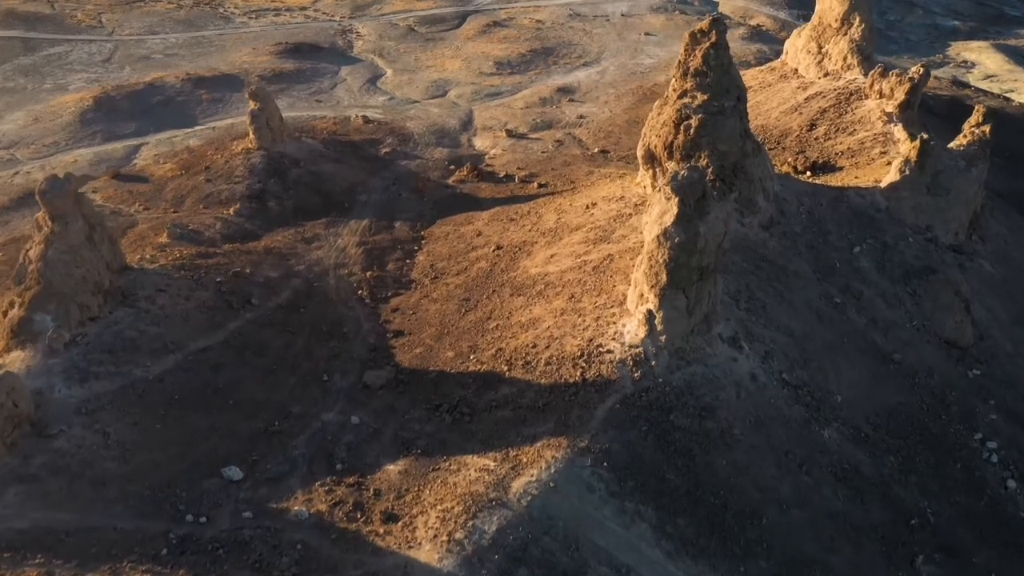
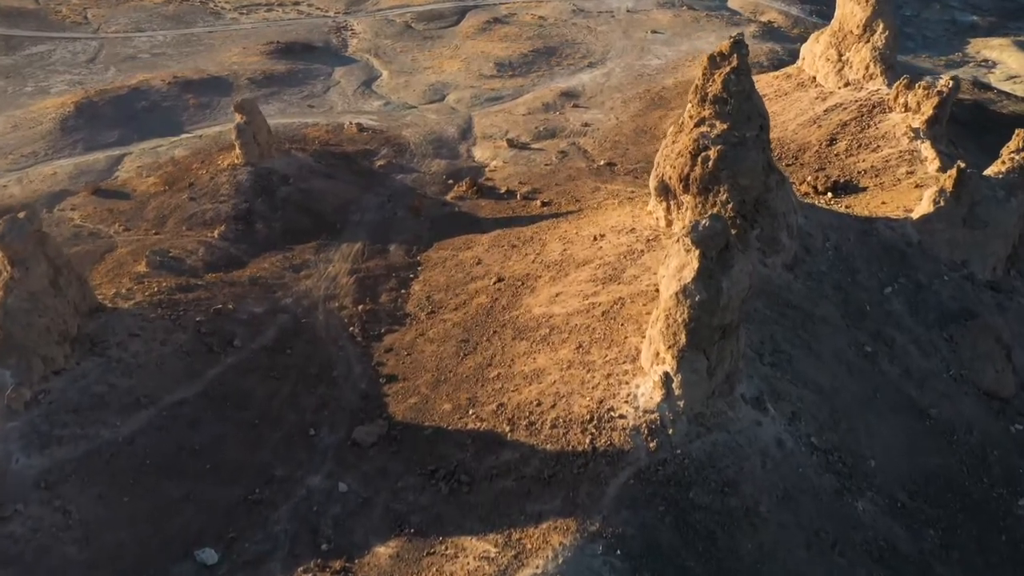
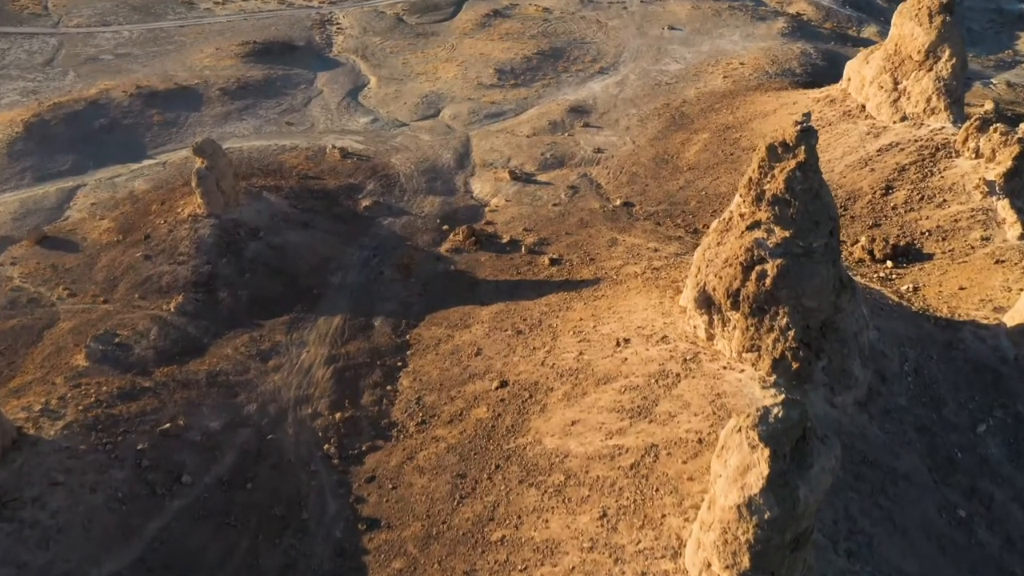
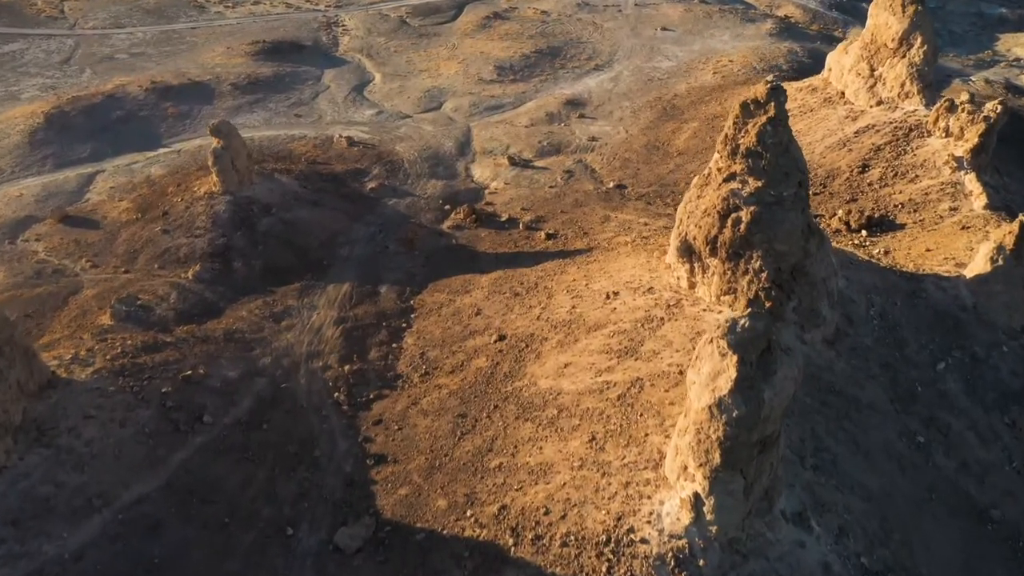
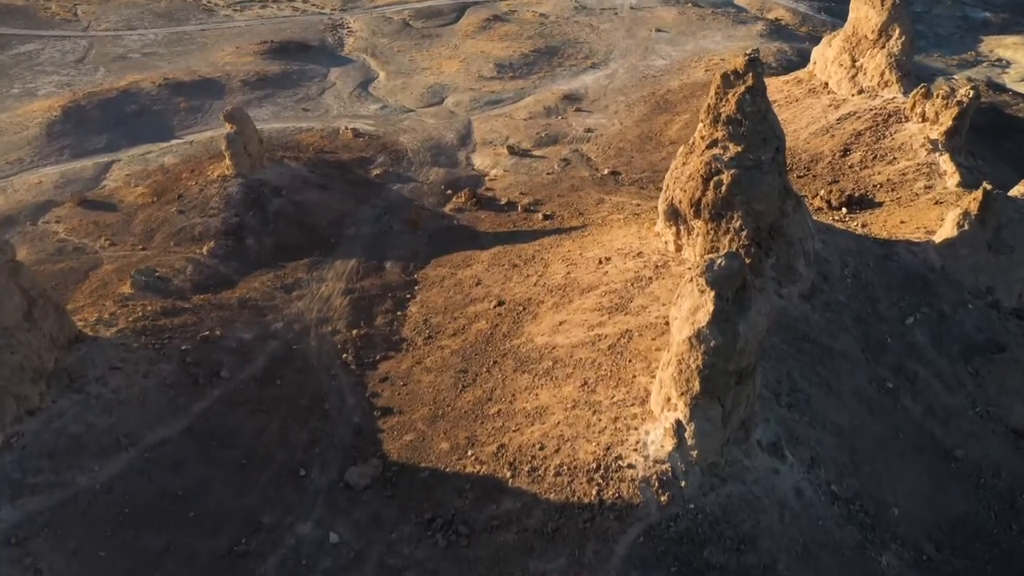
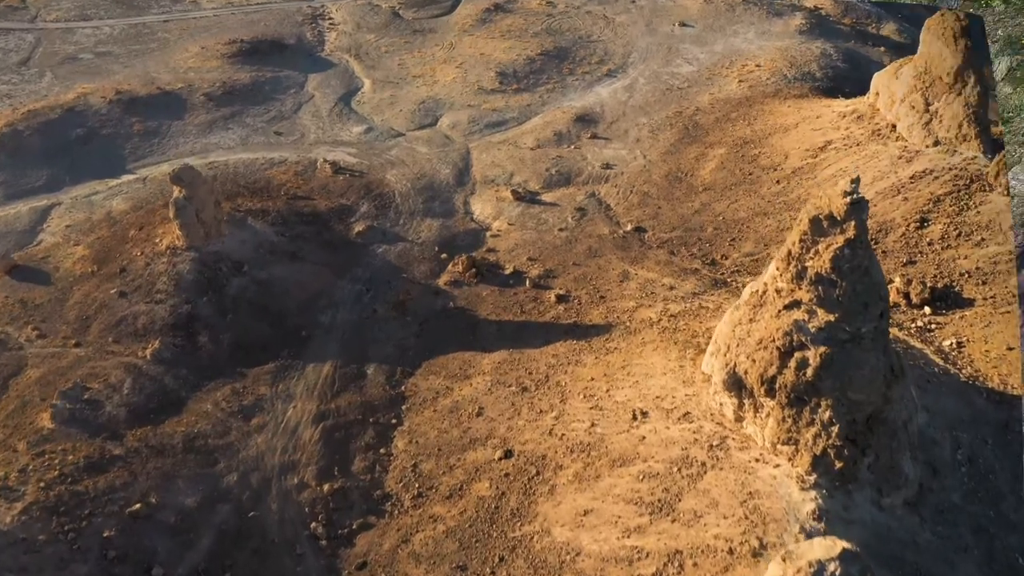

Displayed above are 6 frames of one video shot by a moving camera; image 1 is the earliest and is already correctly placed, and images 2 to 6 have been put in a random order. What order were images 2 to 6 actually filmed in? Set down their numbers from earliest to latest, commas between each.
2, 5, 4, 3, 6
